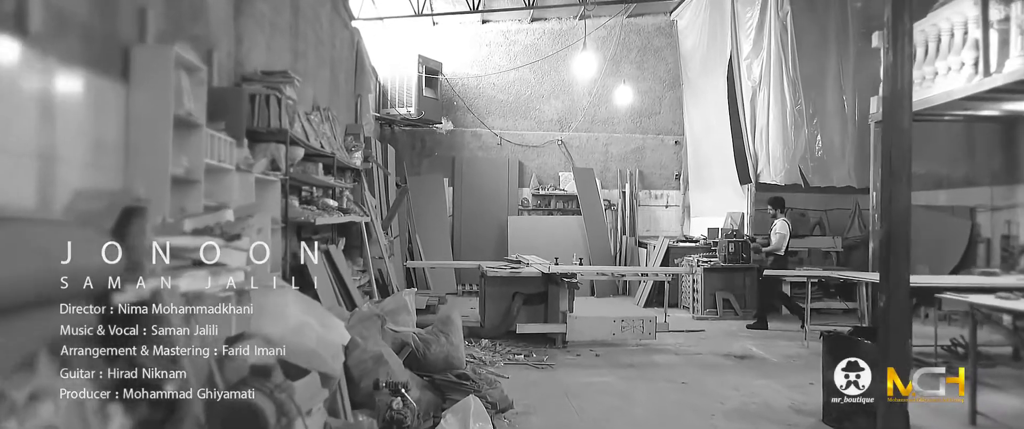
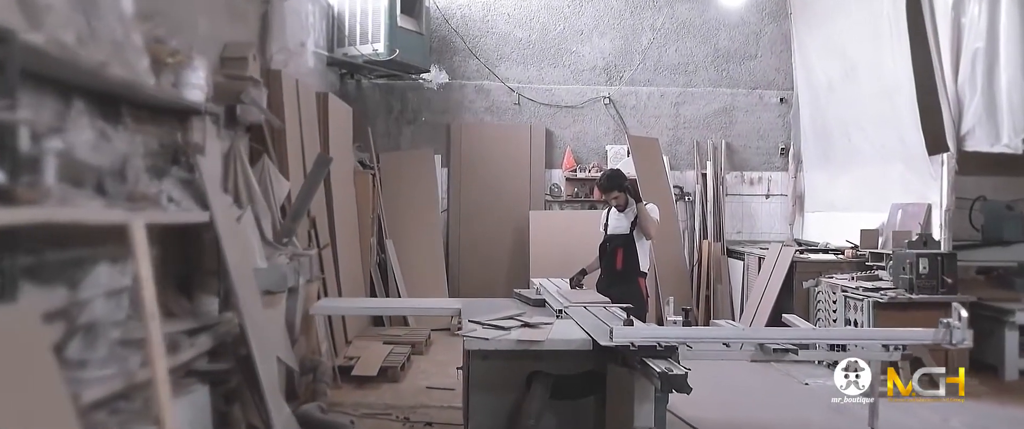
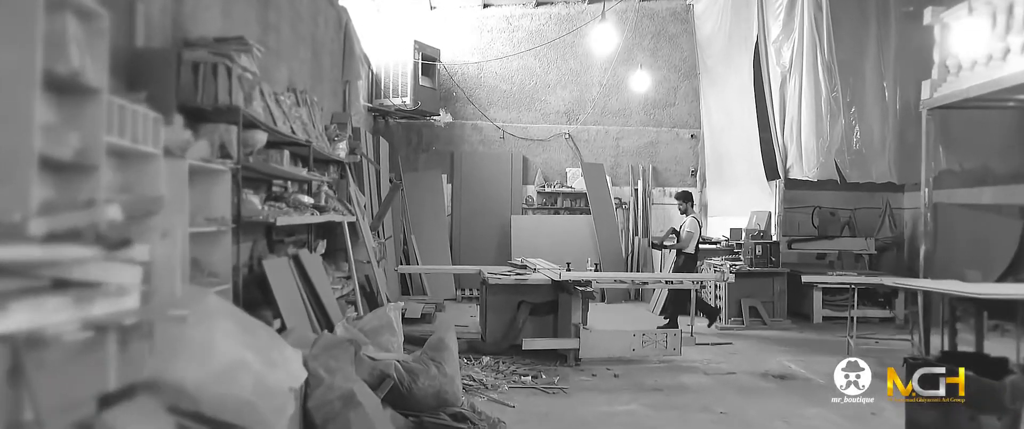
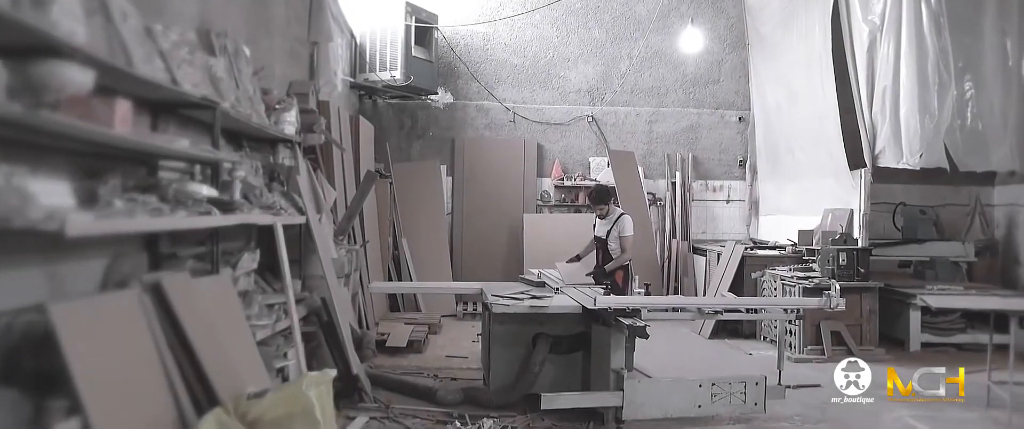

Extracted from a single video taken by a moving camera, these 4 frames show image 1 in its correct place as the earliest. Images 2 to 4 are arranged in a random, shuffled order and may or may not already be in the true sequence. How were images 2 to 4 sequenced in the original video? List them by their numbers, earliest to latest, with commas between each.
3, 4, 2
